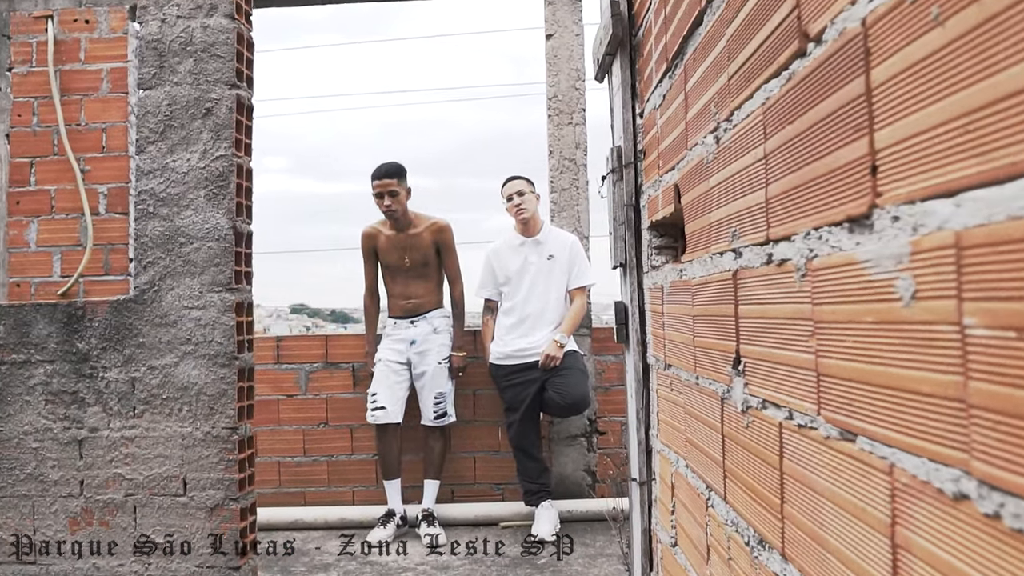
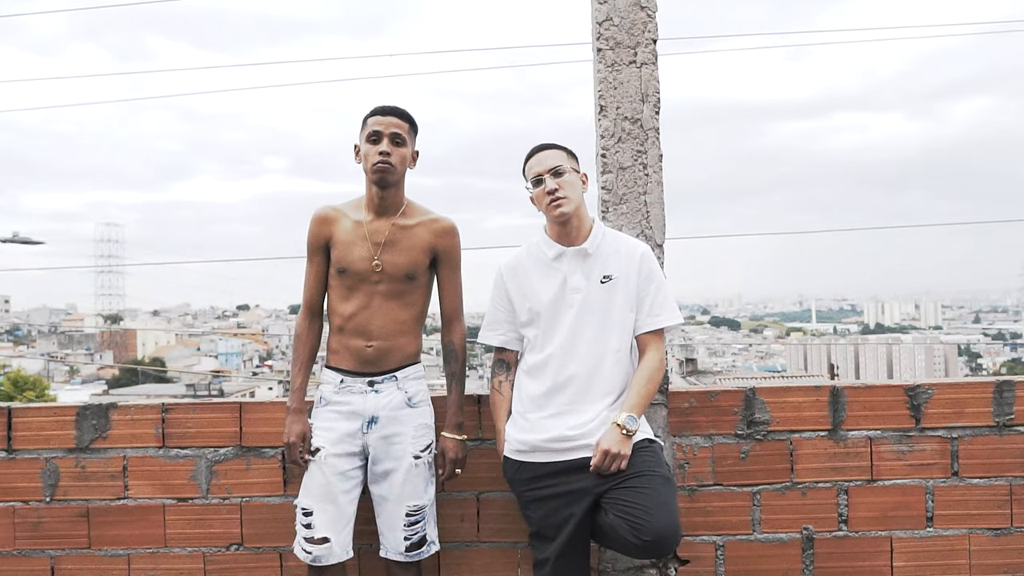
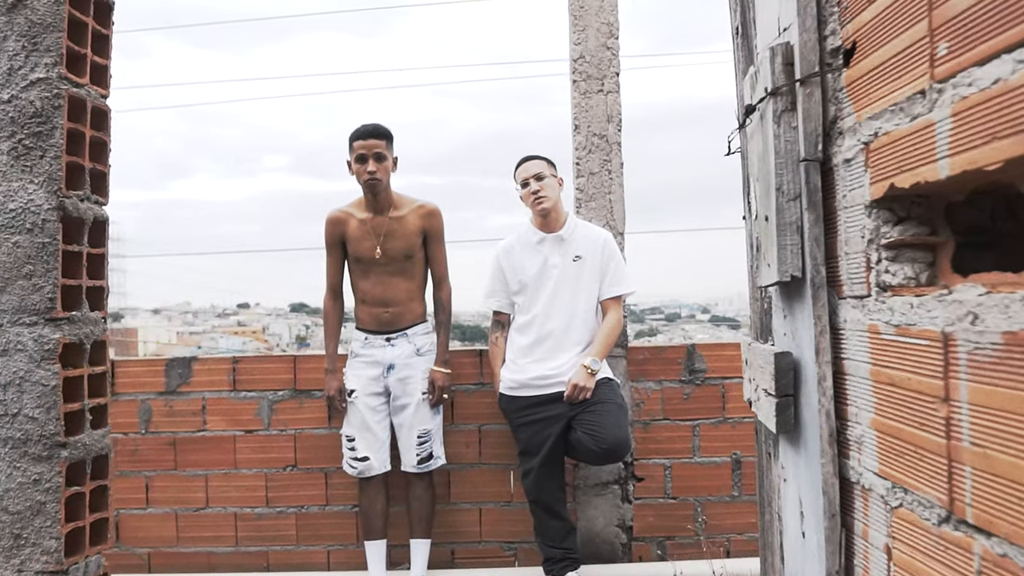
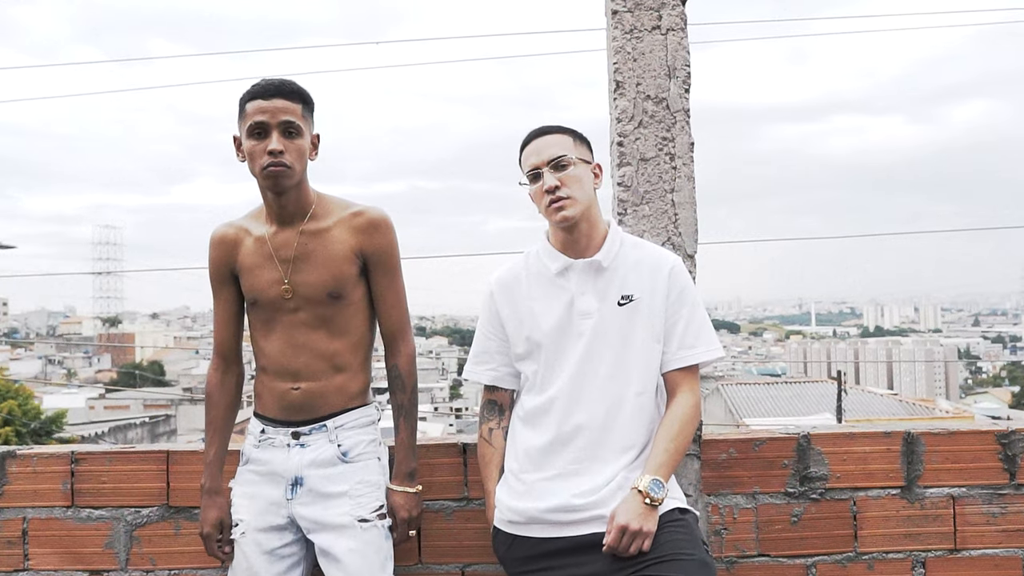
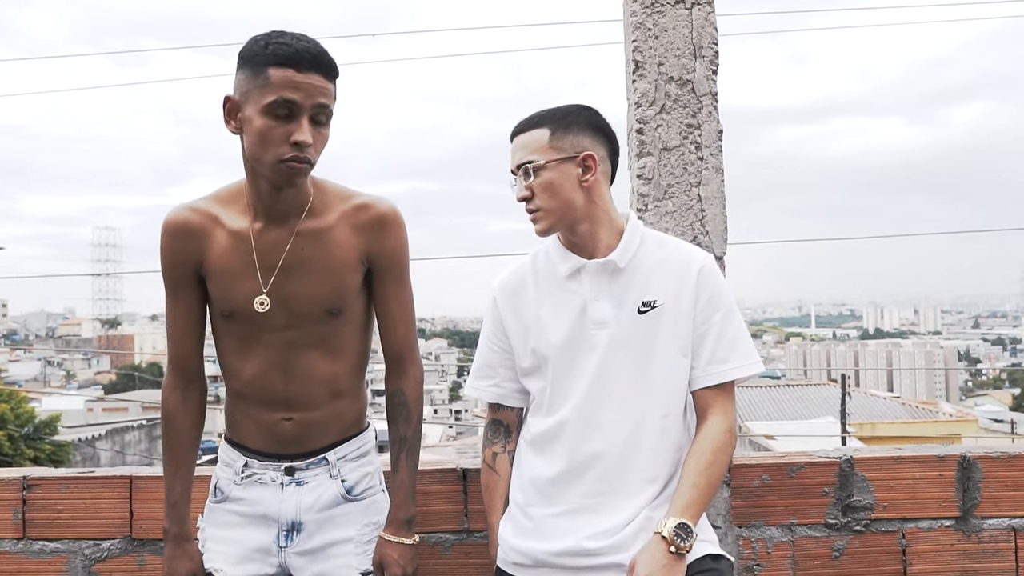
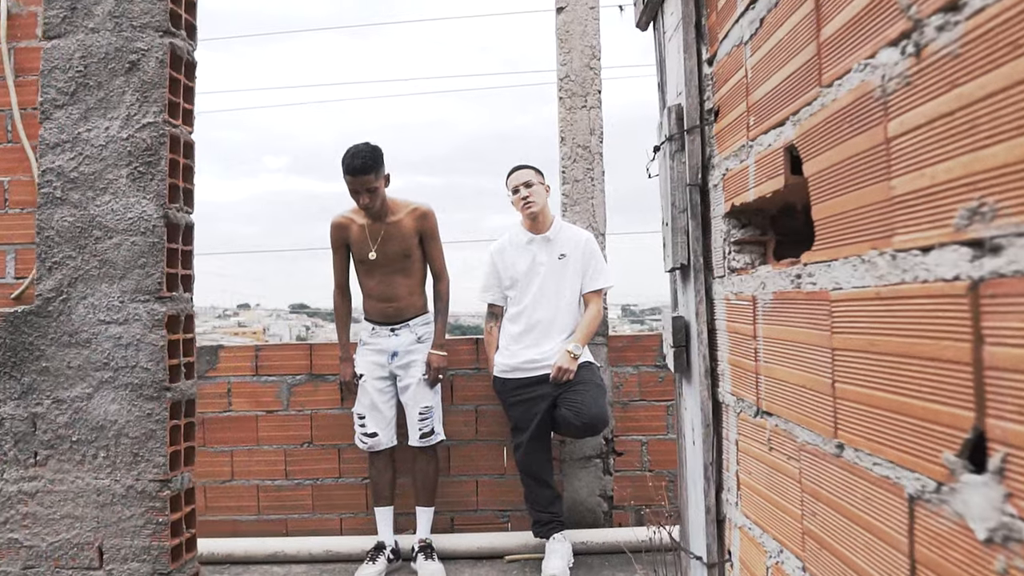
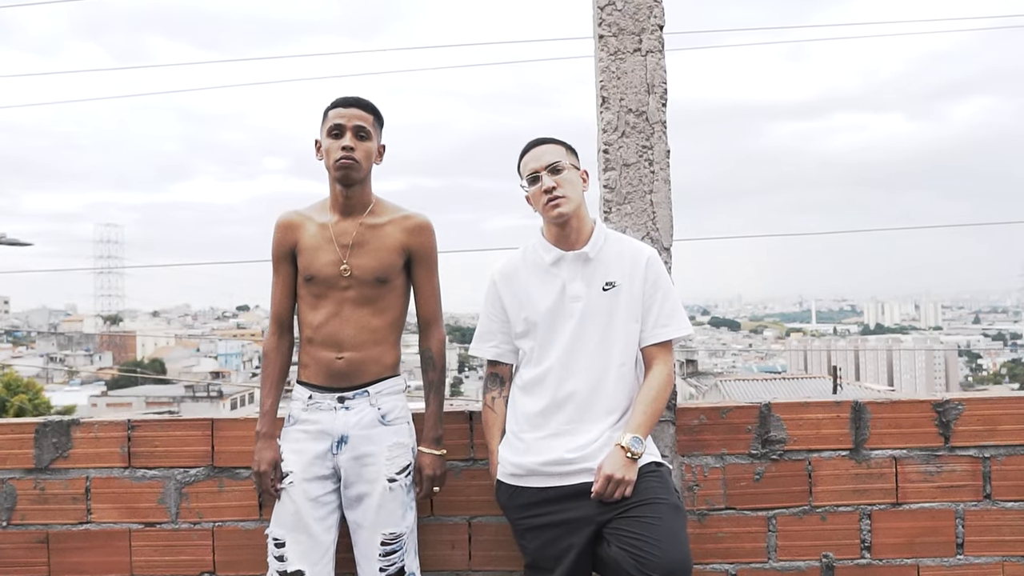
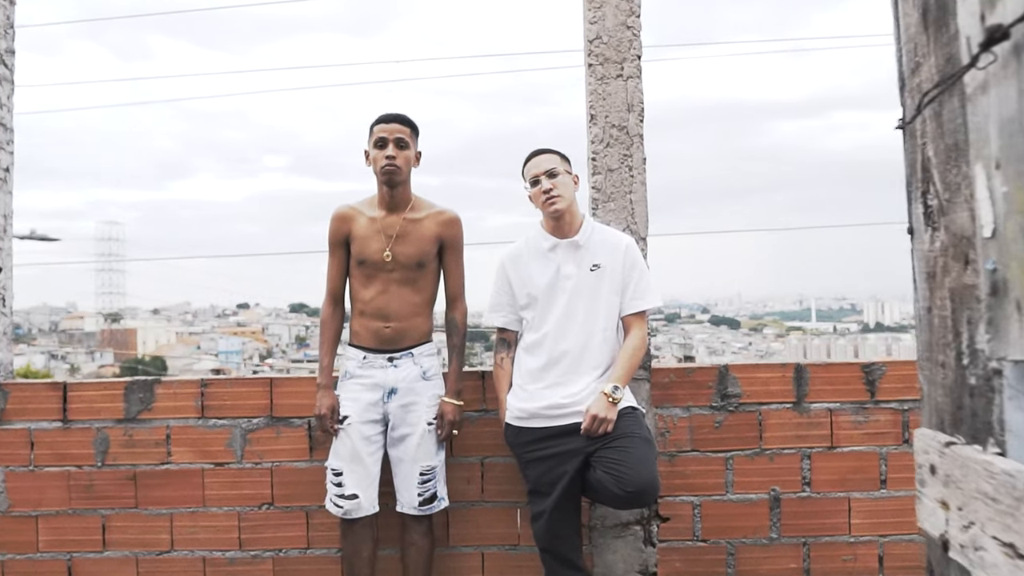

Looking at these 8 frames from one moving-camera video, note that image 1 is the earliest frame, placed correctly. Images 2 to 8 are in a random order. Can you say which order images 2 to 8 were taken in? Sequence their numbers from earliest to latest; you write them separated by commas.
6, 3, 8, 2, 7, 4, 5
